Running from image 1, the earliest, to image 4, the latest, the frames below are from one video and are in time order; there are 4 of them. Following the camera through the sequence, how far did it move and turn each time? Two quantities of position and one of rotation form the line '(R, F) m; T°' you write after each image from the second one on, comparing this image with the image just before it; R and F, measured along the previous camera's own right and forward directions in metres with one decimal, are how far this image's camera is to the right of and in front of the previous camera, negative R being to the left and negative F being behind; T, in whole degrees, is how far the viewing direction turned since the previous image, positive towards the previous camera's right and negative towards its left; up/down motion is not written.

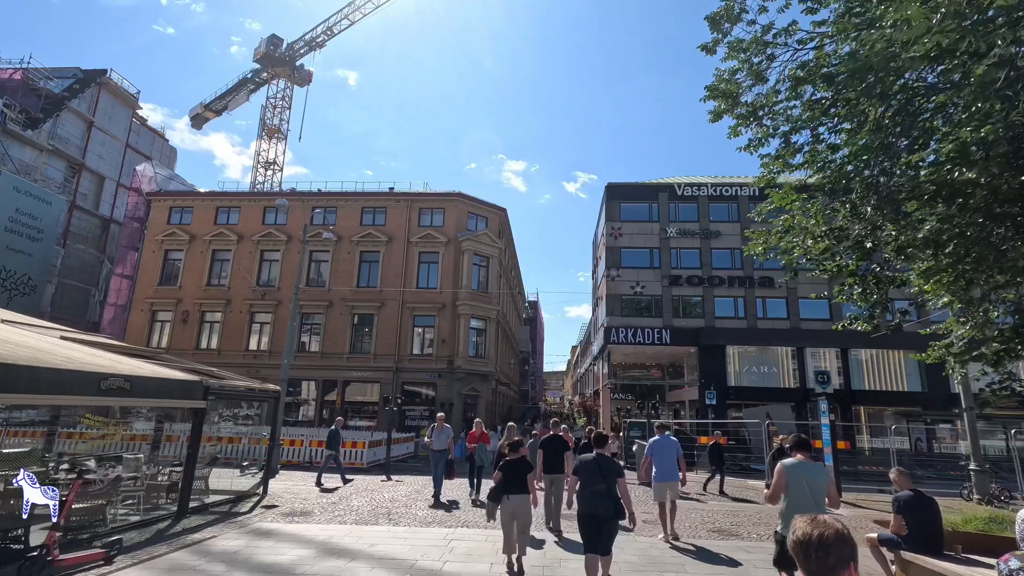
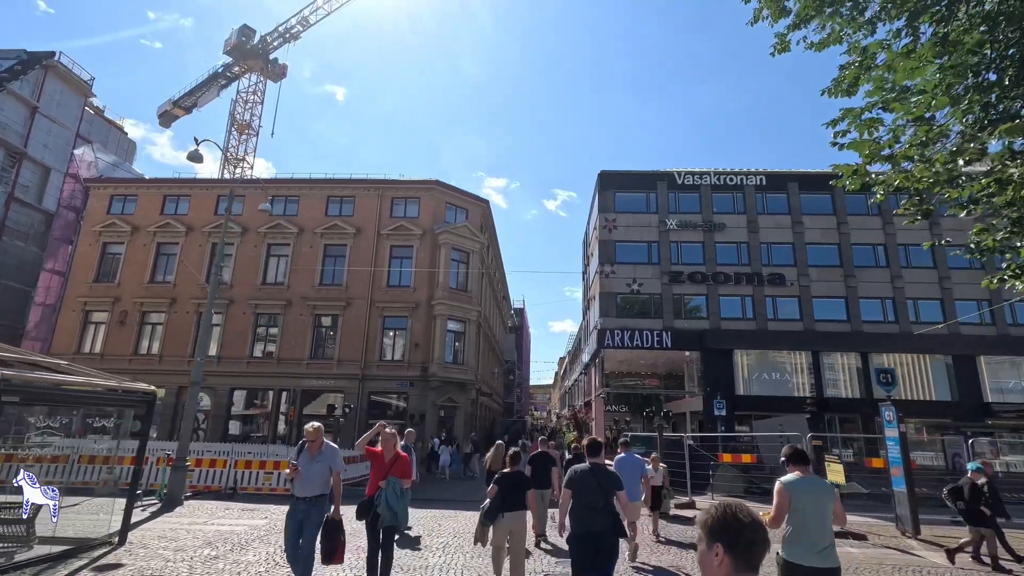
(+0.2, +3.7) m; +1°
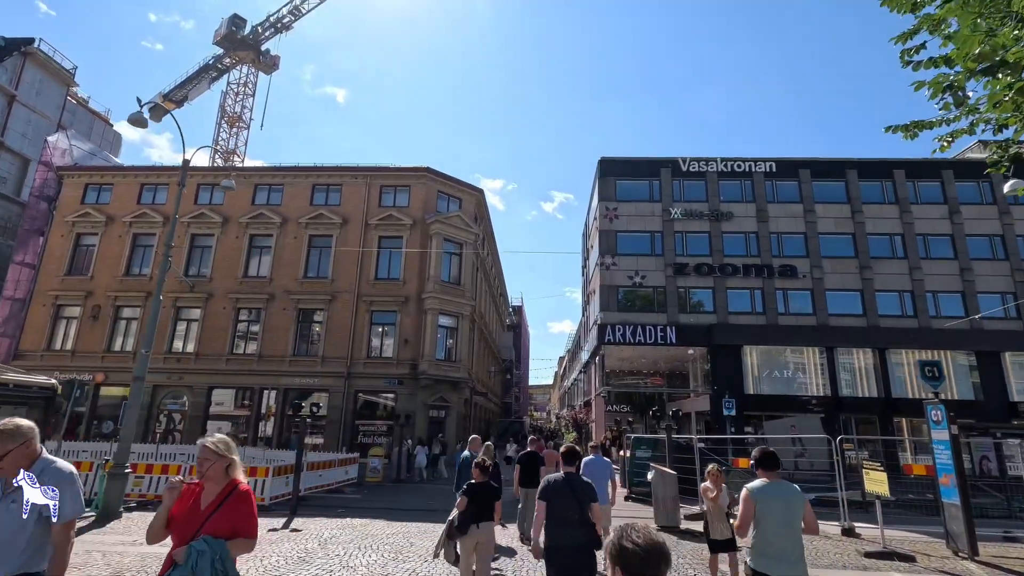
(+0.3, +1.7) m; 0°
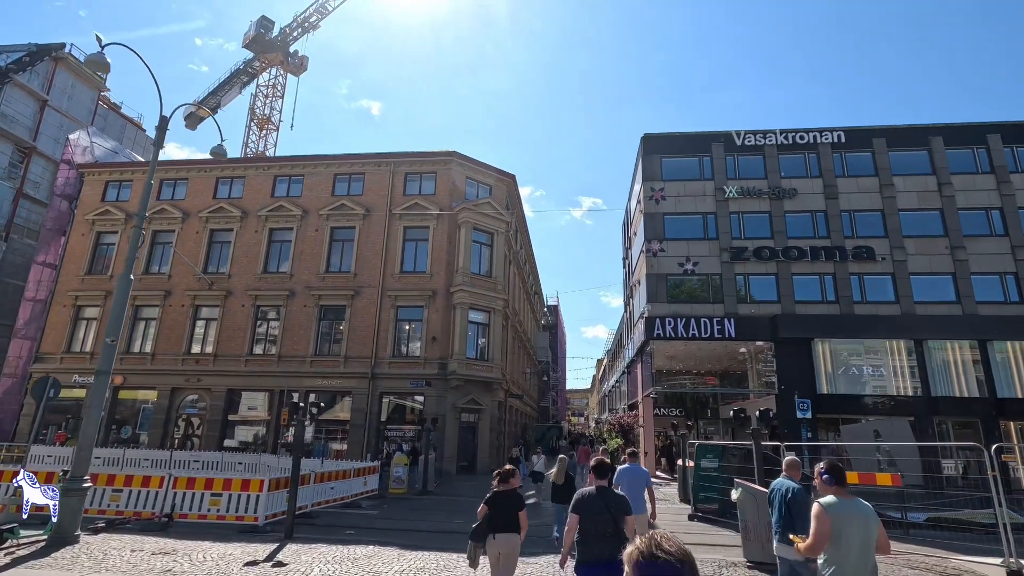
(-0.1, +2.6) m; -4°
